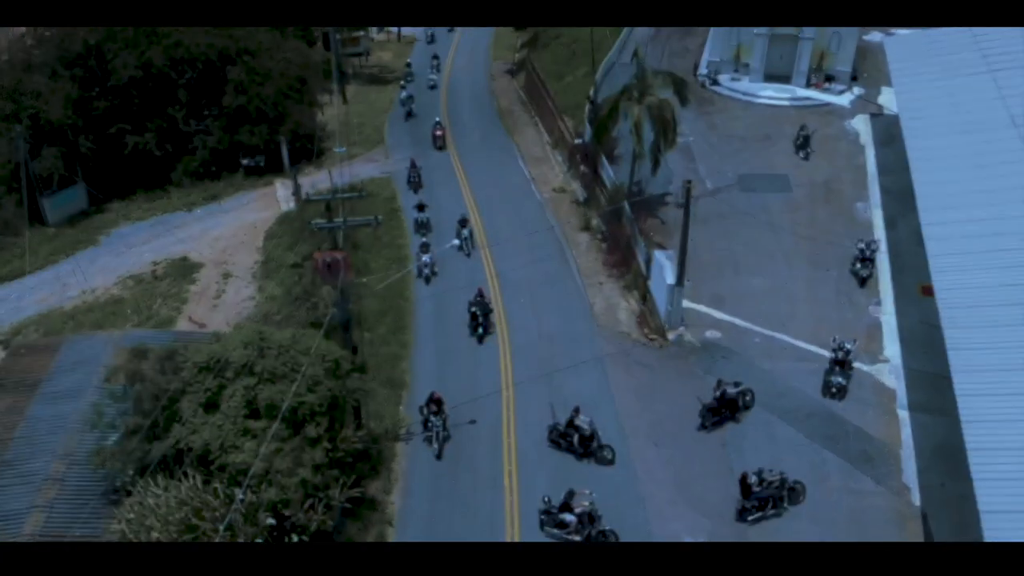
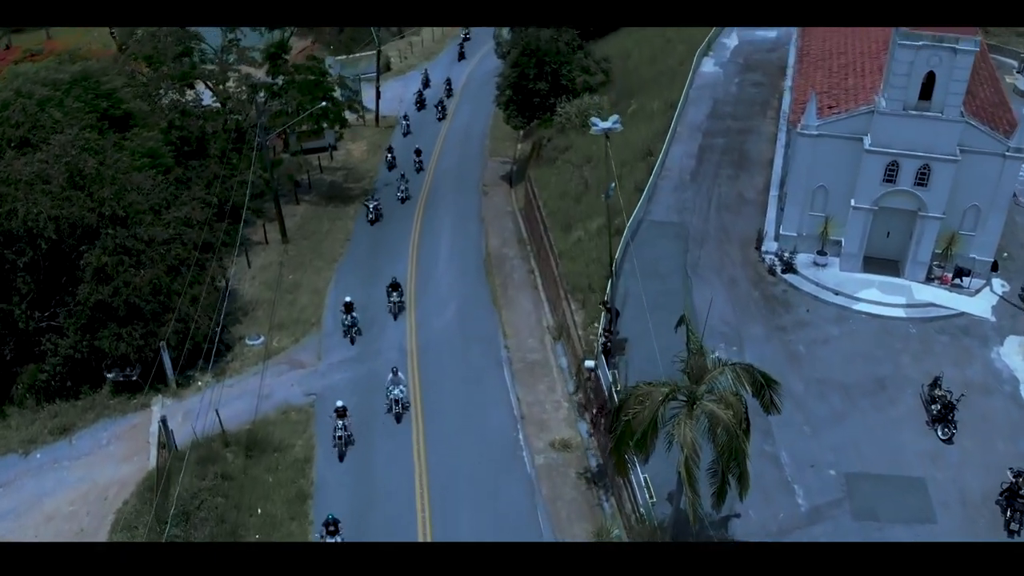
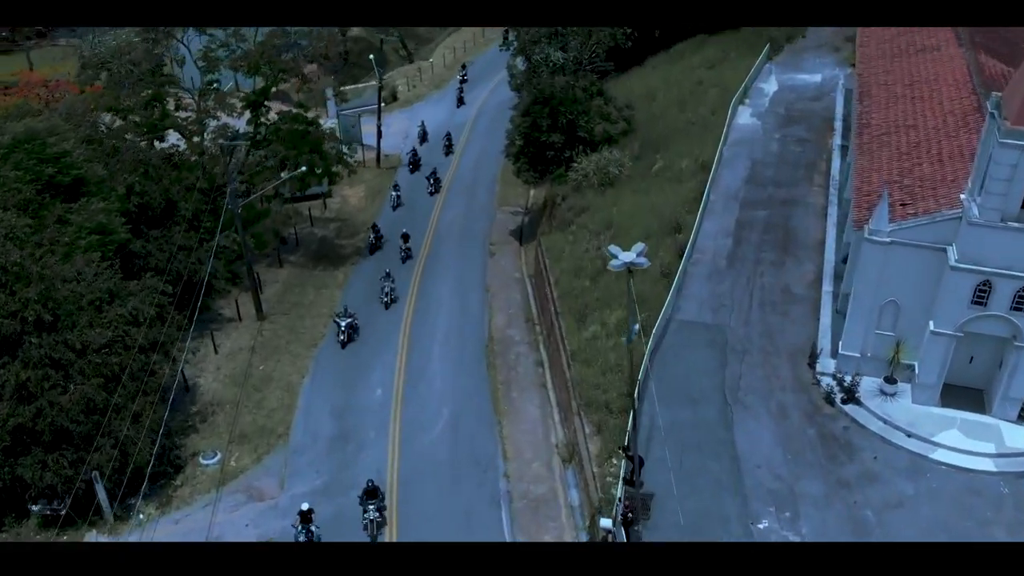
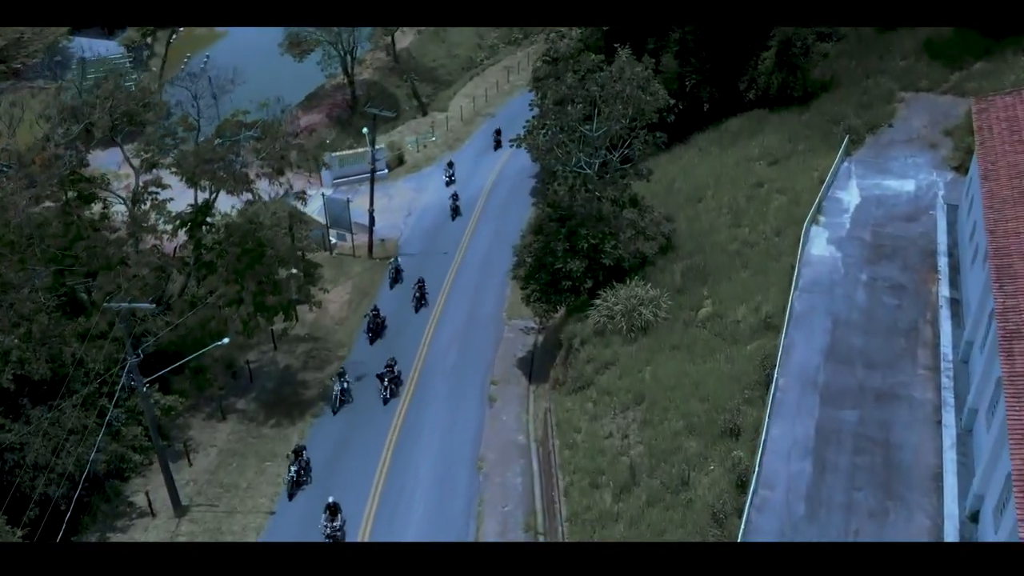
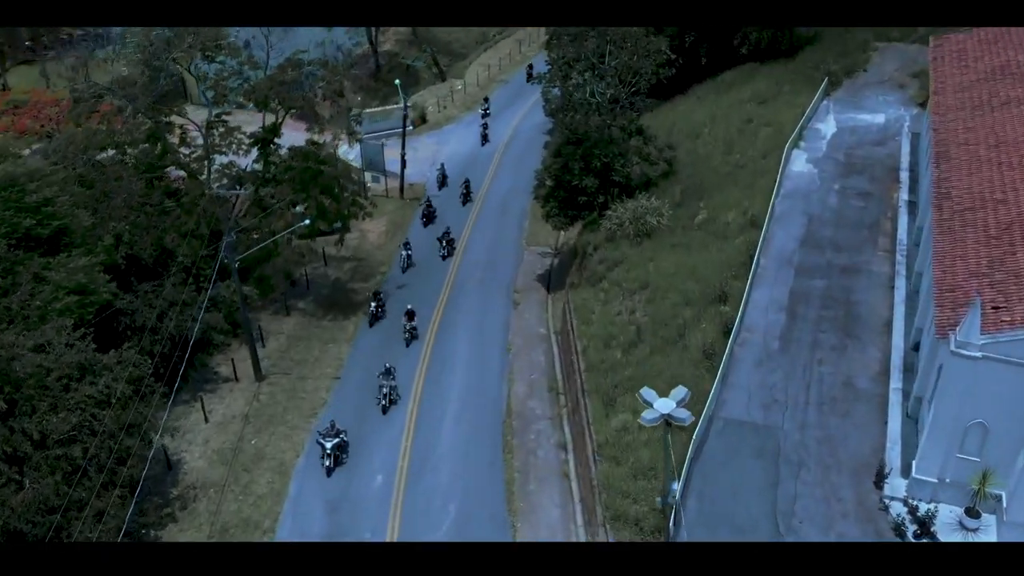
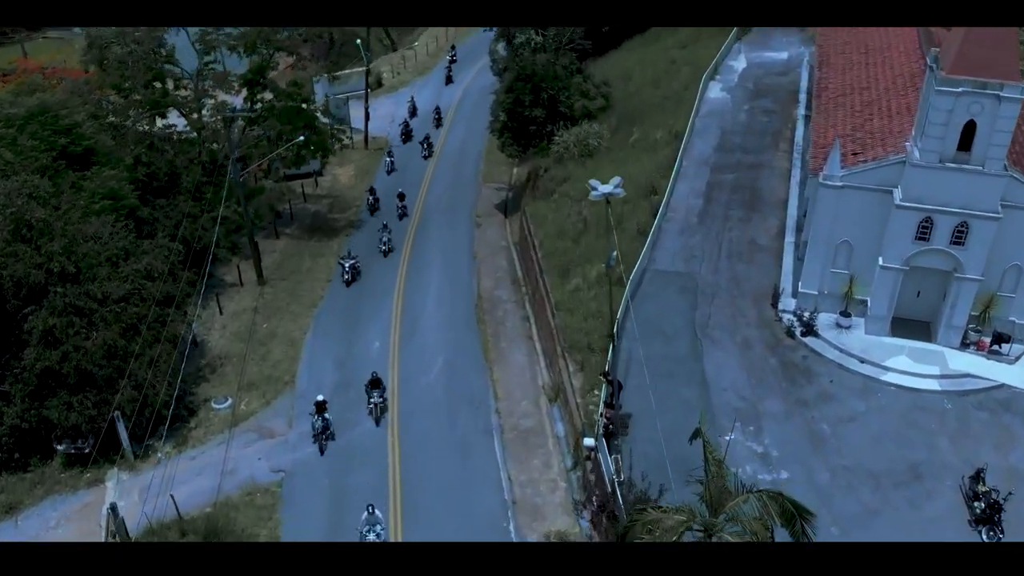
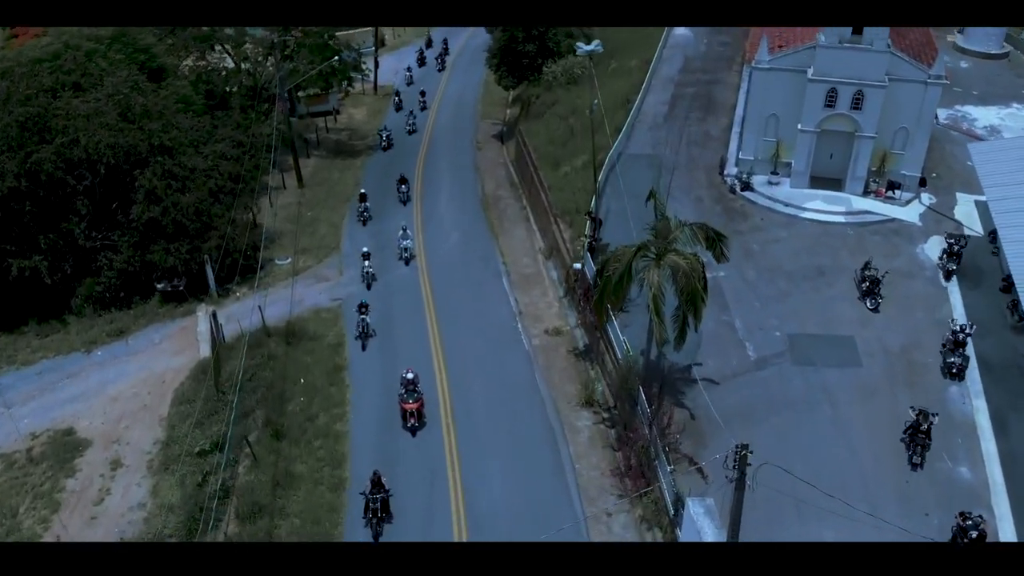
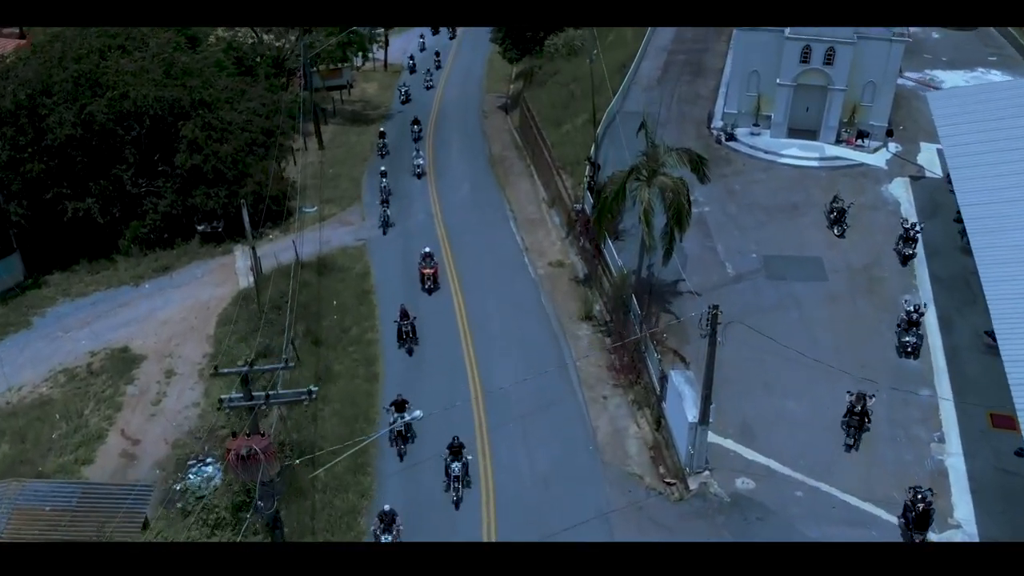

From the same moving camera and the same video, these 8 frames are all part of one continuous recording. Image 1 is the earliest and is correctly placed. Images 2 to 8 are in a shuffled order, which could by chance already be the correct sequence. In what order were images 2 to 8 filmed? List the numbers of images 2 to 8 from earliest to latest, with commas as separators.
8, 7, 2, 6, 3, 5, 4
